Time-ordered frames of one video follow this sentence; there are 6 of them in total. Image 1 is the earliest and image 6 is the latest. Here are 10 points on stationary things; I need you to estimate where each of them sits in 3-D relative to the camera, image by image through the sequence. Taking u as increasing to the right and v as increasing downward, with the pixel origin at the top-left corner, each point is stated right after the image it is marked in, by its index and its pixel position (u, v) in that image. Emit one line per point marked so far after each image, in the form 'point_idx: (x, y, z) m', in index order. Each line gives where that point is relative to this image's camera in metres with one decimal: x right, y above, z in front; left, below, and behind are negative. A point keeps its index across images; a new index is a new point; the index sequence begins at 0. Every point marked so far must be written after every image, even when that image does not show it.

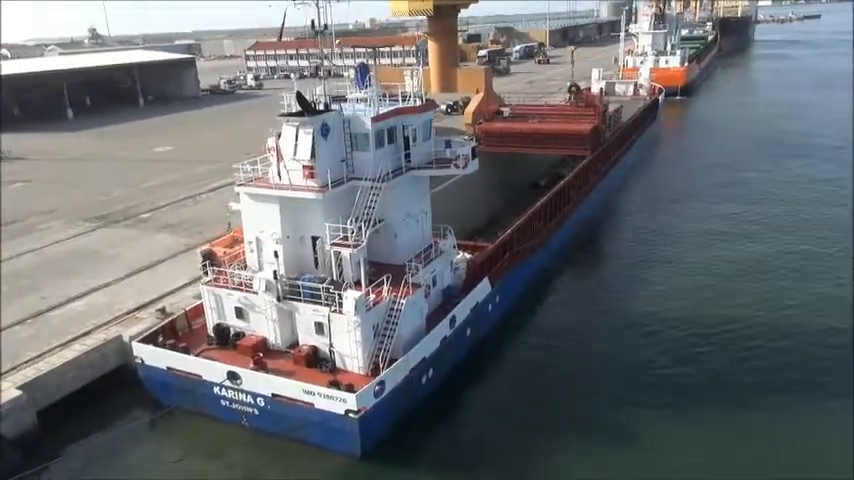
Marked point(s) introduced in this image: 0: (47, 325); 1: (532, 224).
0: (-7.2, -1.6, +12.6) m
1: (+2.7, +0.4, +16.7) m
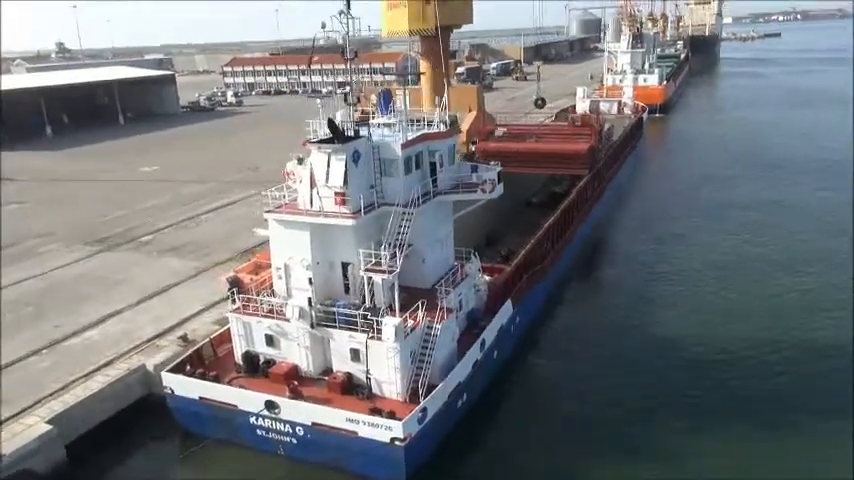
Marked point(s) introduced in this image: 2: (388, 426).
0: (-6.7, -2.1, +12.3) m
1: (+3.0, -0.1, +17.0) m
2: (-0.5, -2.7, +9.4) m
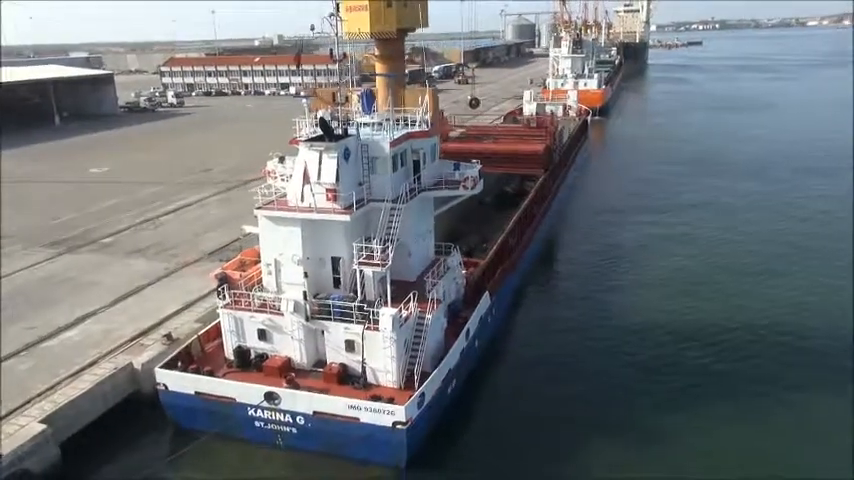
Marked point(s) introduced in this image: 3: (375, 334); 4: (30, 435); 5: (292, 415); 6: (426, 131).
0: (-7.0, -2.1, +12.1) m
1: (+2.2, 0.0, +17.7) m
2: (-0.5, -2.6, +9.8) m
3: (-0.8, -1.5, +10.7) m
4: (-5.8, -2.9, +9.6) m
5: (-2.1, -2.8, +10.3) m
6: (0.0, +2.1, +12.8) m
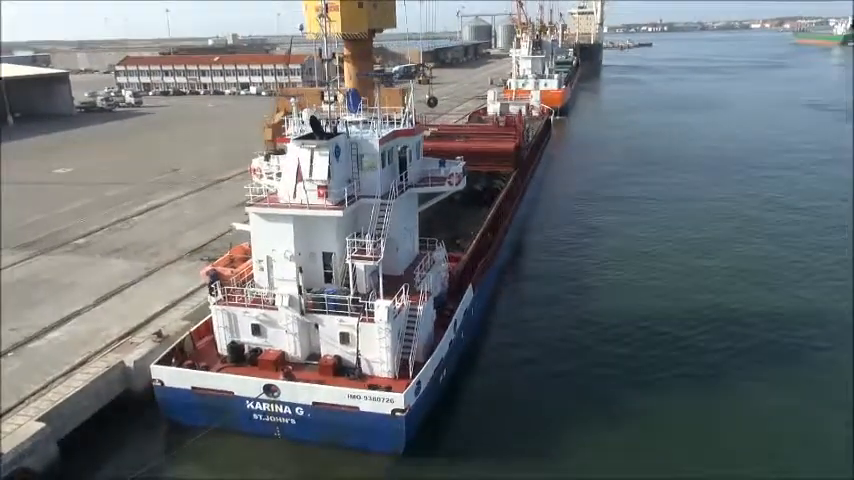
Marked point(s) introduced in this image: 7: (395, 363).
0: (-7.2, -2.1, +12.0) m
1: (+1.6, +0.1, +18.2) m
2: (-0.6, -2.5, +10.2) m
3: (-1.0, -1.4, +11.0) m
4: (-5.9, -2.9, +9.7) m
5: (-2.2, -2.7, +10.5) m
6: (-0.3, +2.2, +13.1) m
7: (-0.6, -2.1, +11.1) m
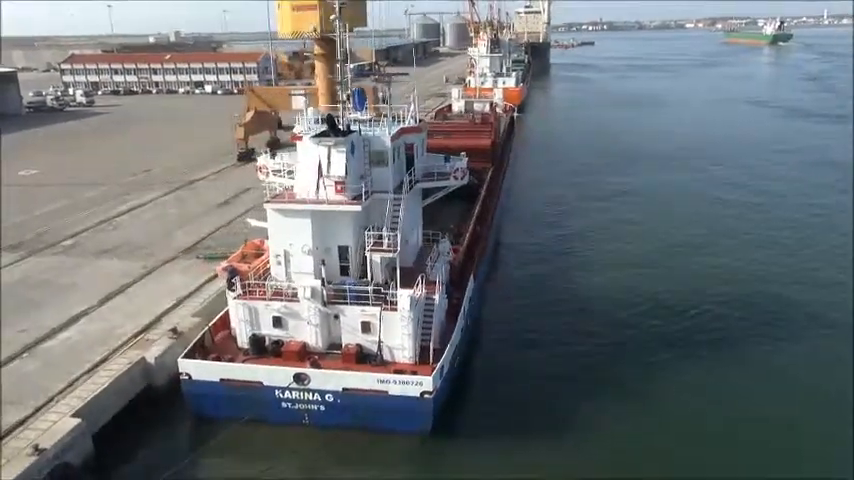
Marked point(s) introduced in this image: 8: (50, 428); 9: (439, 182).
0: (-6.9, -2.1, +12.0) m
1: (+1.3, +0.3, +18.9) m
2: (-0.1, -2.3, +10.7) m
3: (-0.6, -1.3, +11.6) m
4: (-5.4, -2.8, +9.8) m
5: (-1.8, -2.6, +11.0) m
6: (-0.2, +2.4, +13.7) m
7: (-0.2, -2.0, +11.7) m
8: (-5.7, -2.8, +9.8) m
9: (+0.2, +1.2, +13.6) m
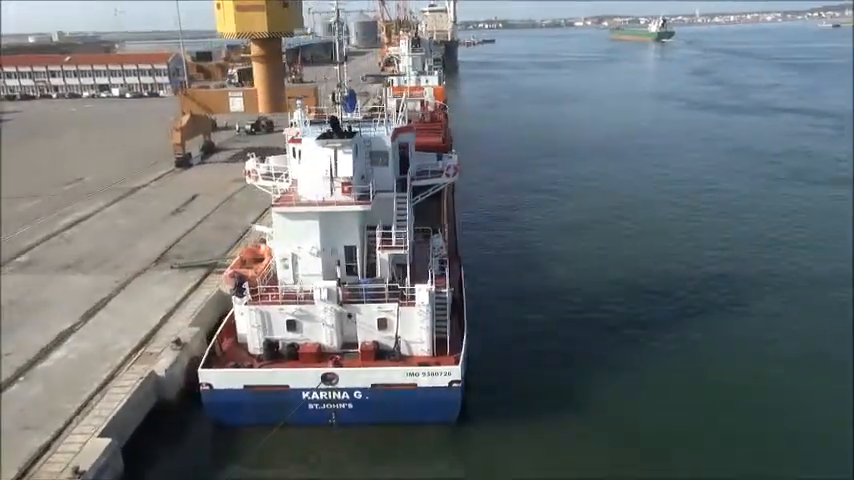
0: (-6.6, -2.4, +11.5) m
1: (+0.5, +0.5, +19.4) m
2: (+0.3, -2.2, +11.1) m
3: (-0.3, -1.3, +11.9) m
4: (-4.7, -3.0, +9.5) m
5: (-1.3, -2.6, +11.1) m
6: (-0.4, +2.4, +14.0) m
7: (+0.1, -1.9, +12.0) m
8: (-5.0, -3.0, +9.4) m
9: (+0.1, +1.3, +14.0) m
